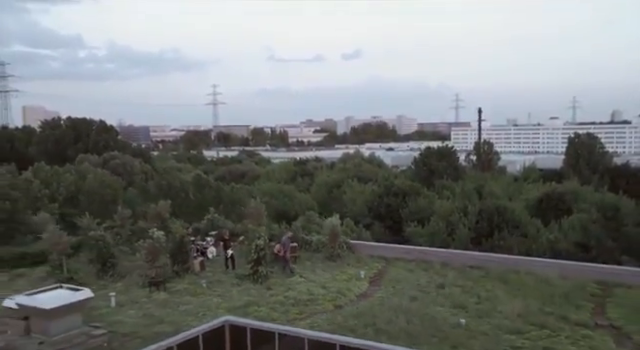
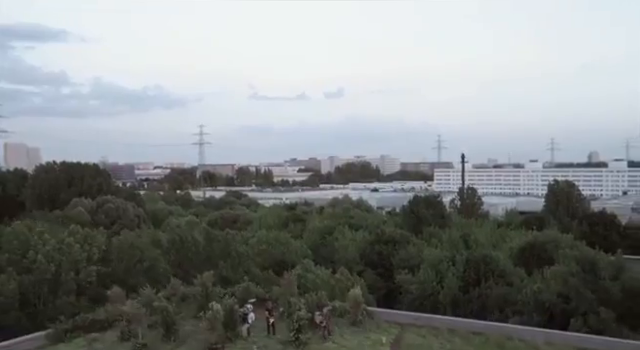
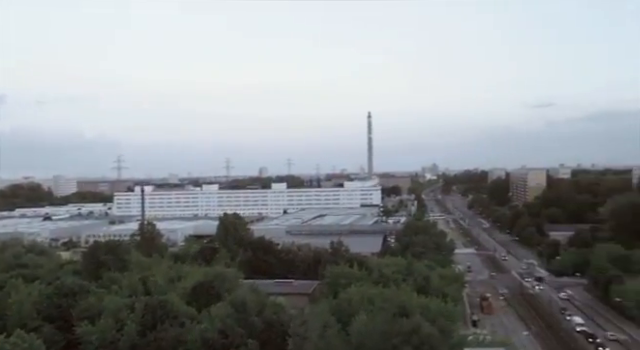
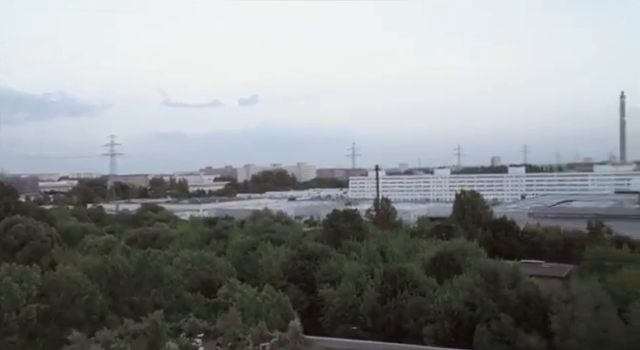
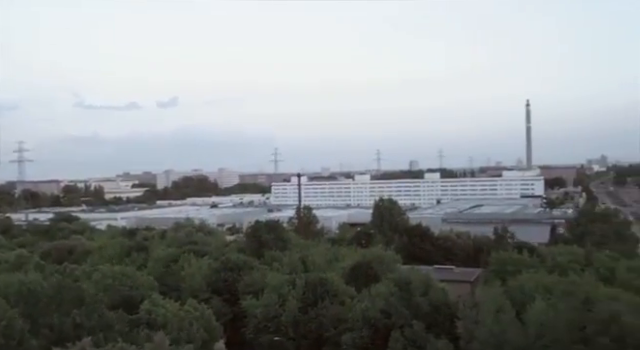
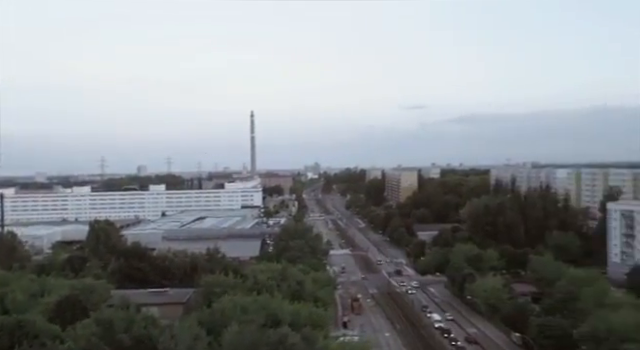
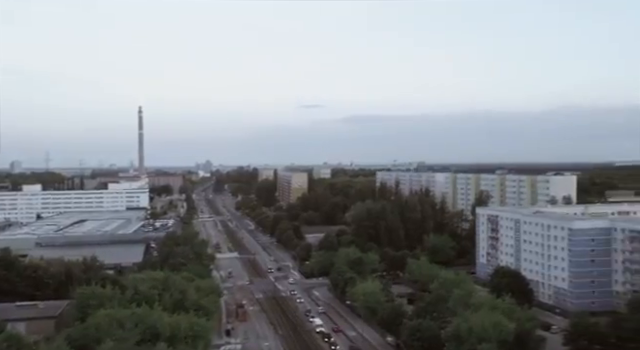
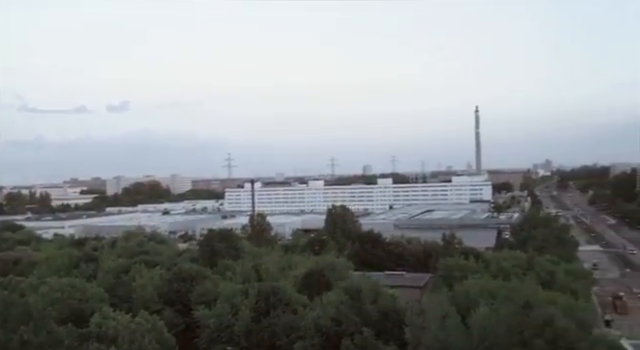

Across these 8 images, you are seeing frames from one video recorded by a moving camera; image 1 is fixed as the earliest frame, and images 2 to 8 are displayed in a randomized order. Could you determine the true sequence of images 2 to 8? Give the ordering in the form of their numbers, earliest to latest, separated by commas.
2, 4, 5, 8, 3, 6, 7
